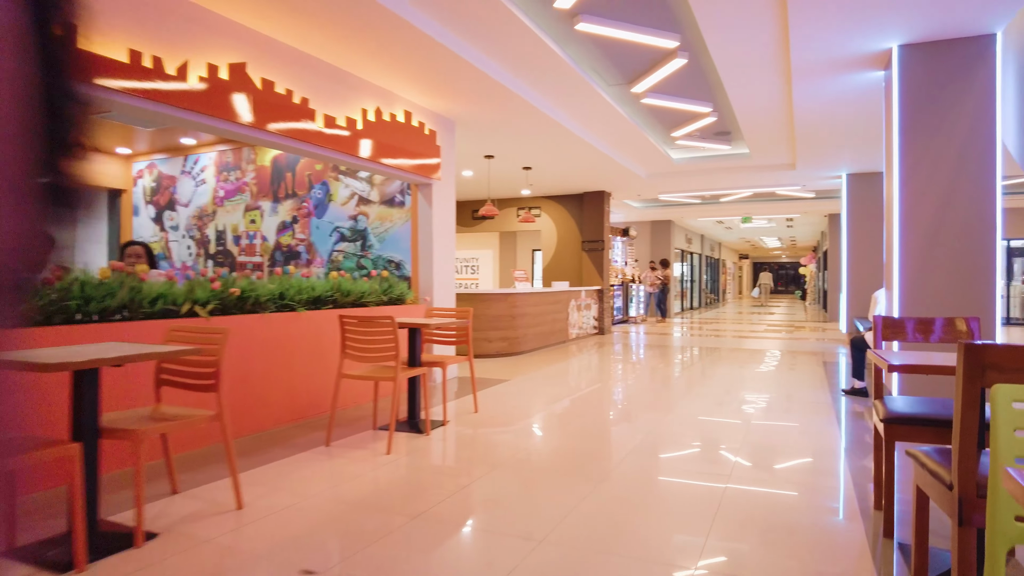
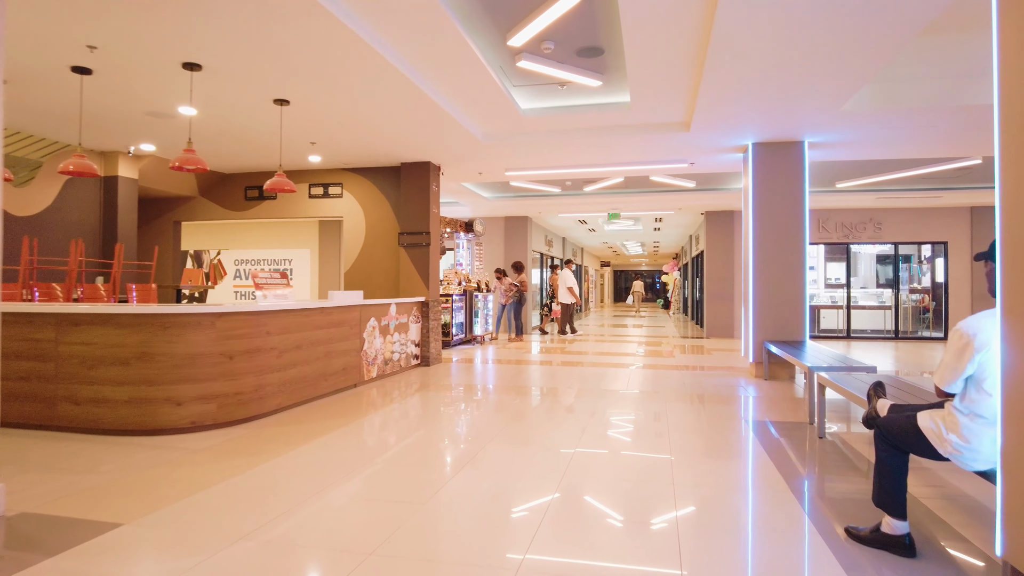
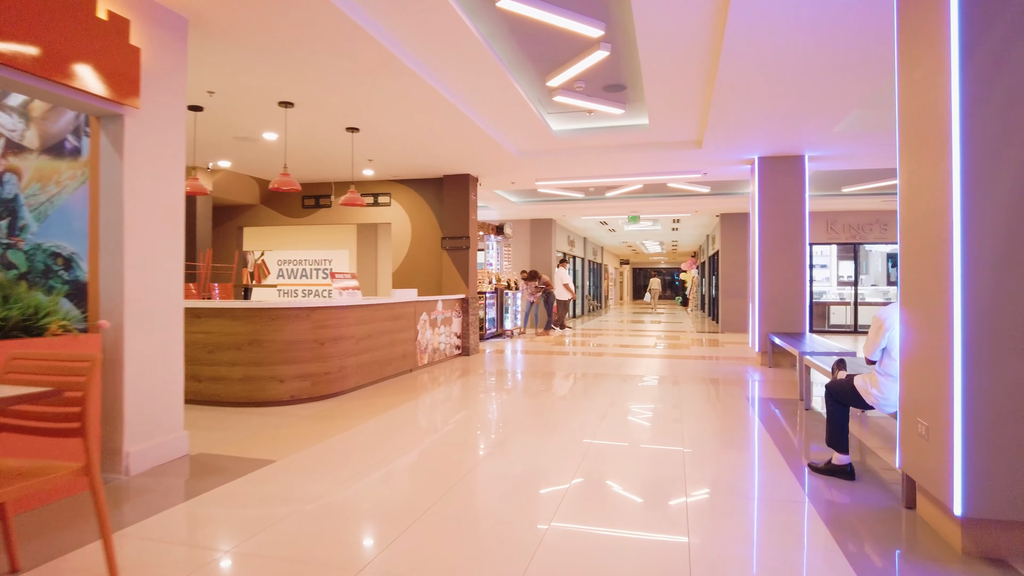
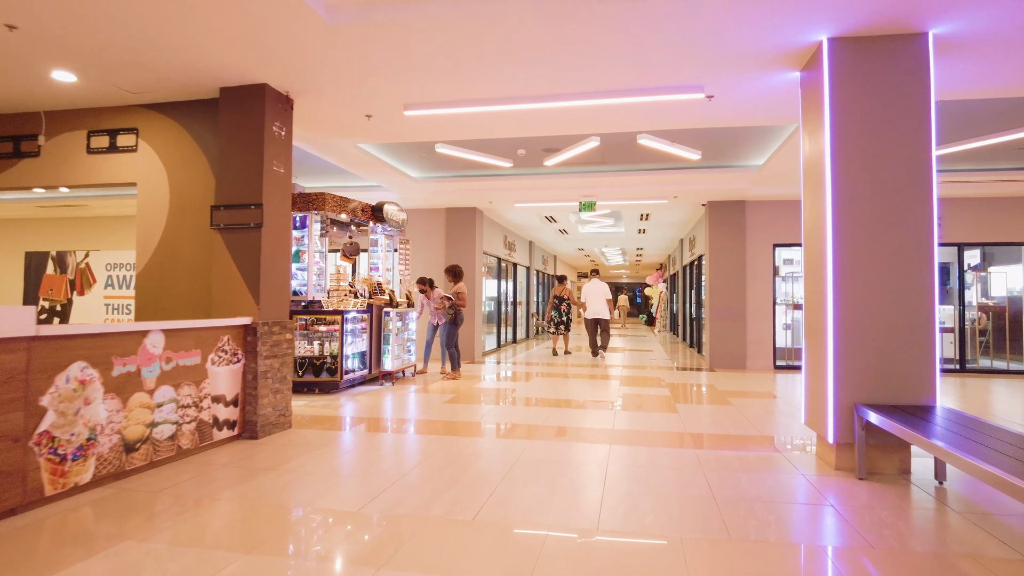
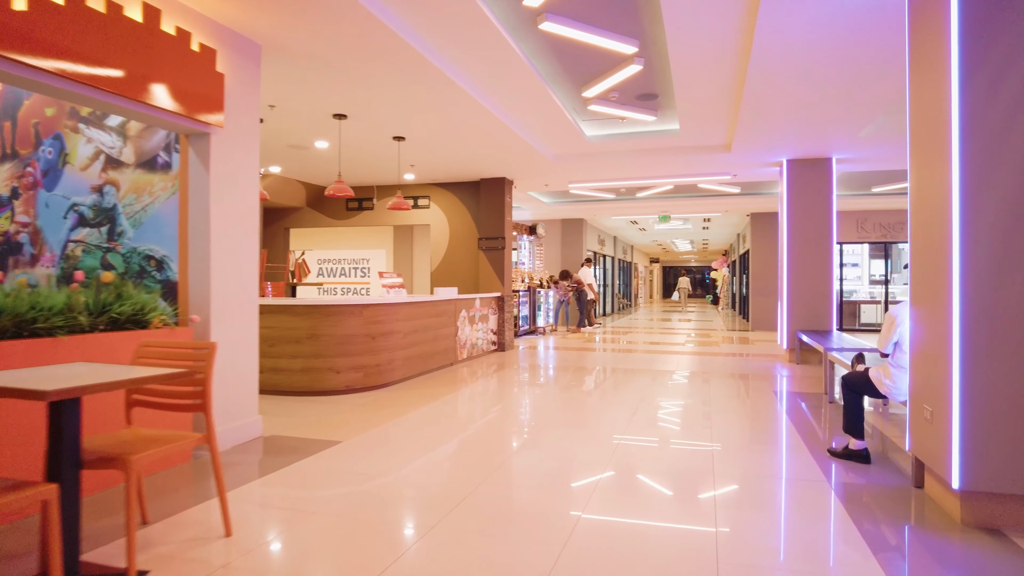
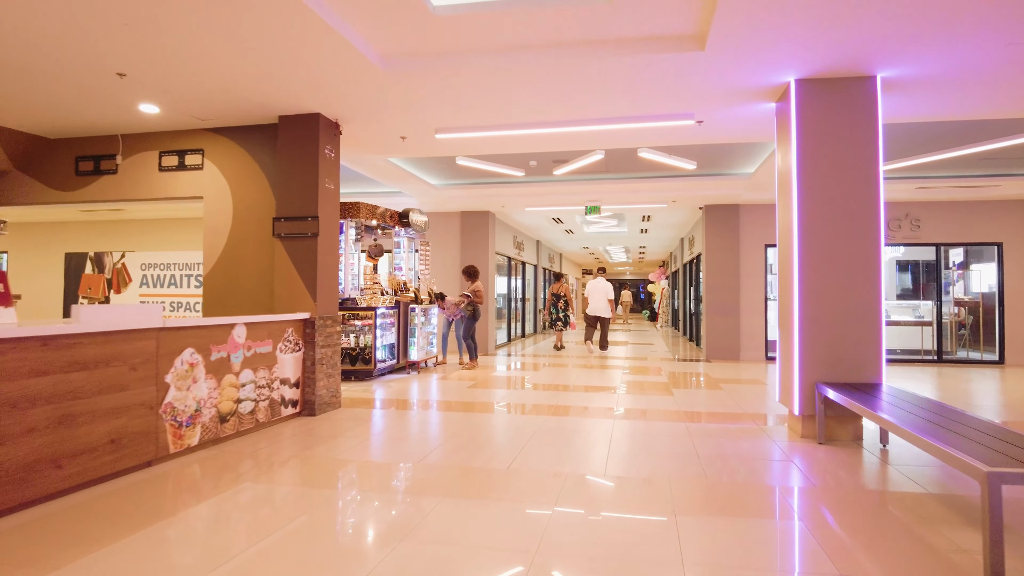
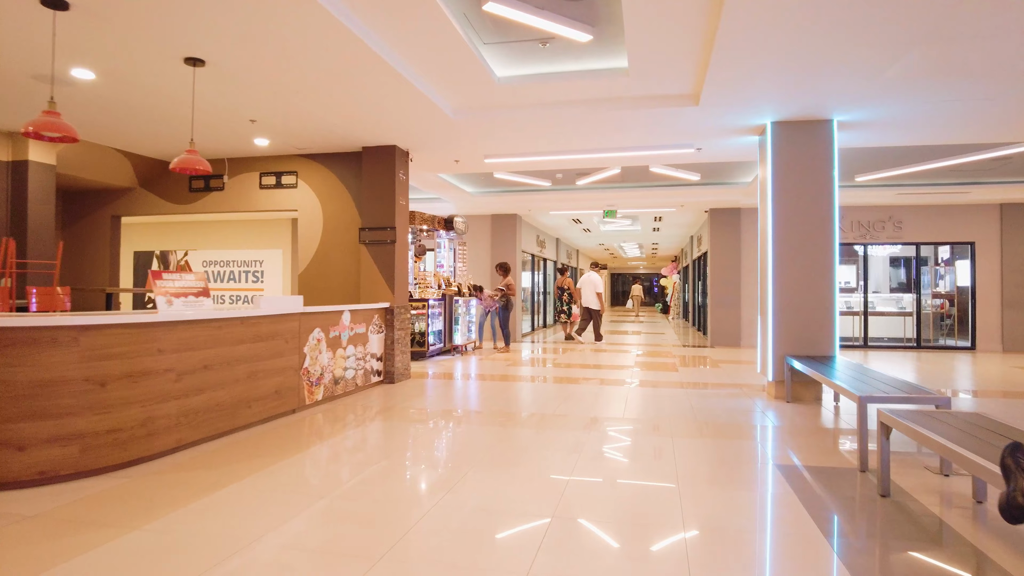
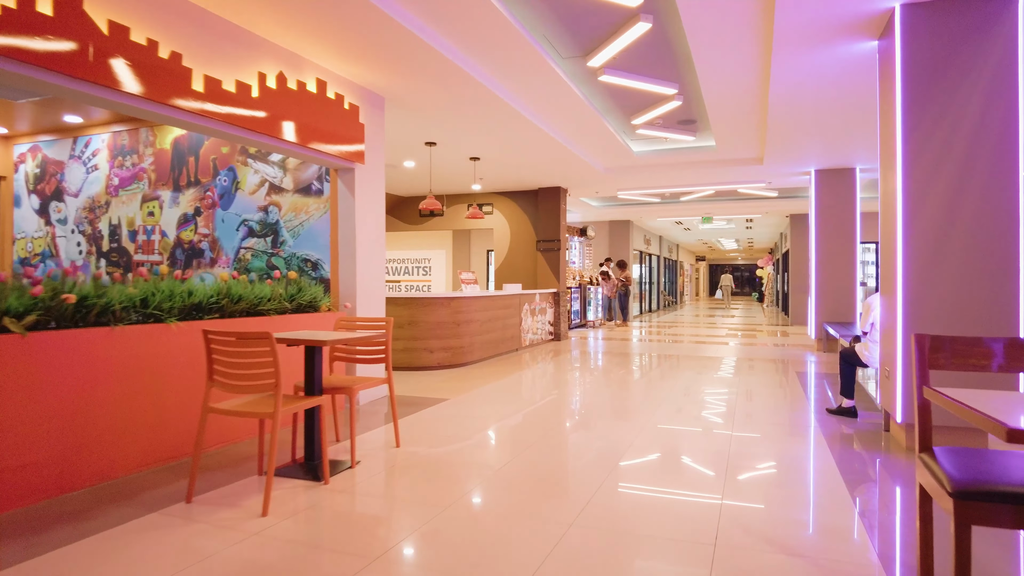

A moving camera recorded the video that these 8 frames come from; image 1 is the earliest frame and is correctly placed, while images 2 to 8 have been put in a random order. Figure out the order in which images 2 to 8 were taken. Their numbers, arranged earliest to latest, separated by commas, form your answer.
8, 5, 3, 2, 7, 6, 4
